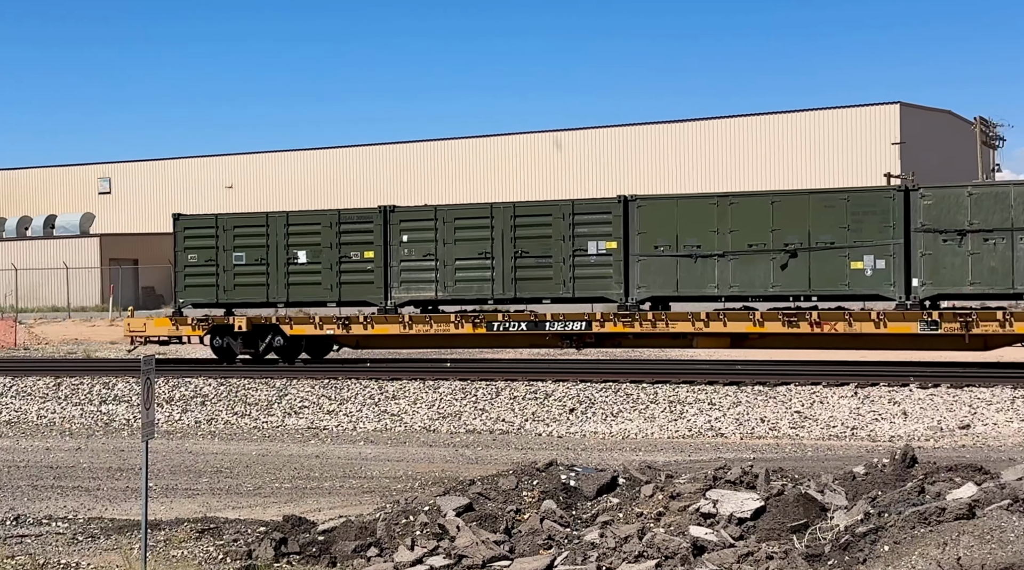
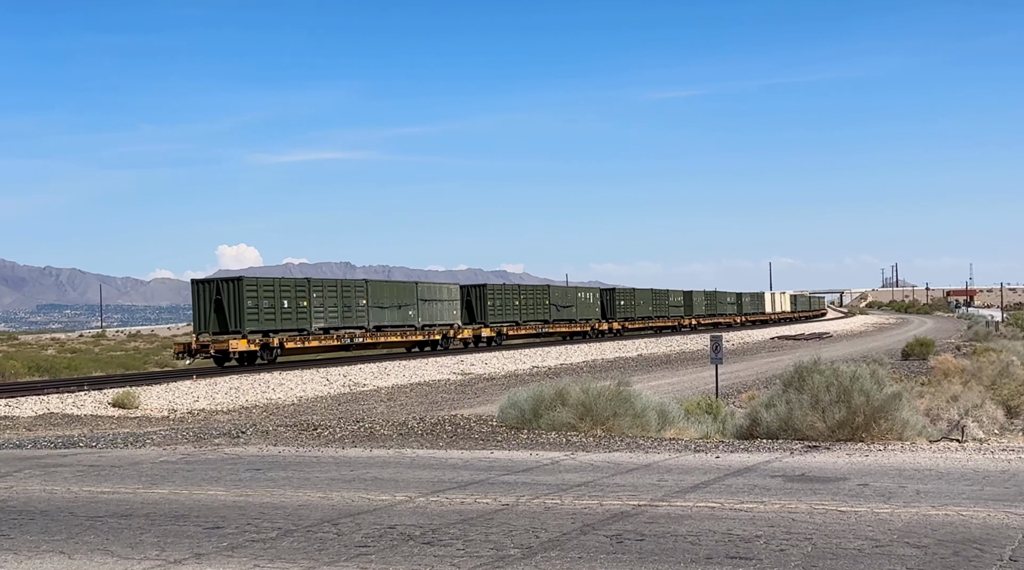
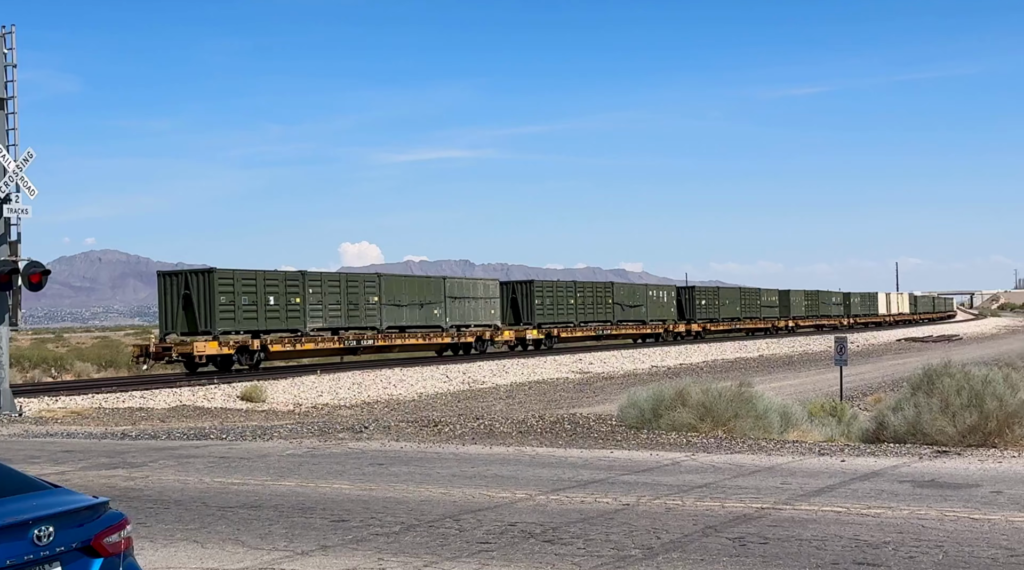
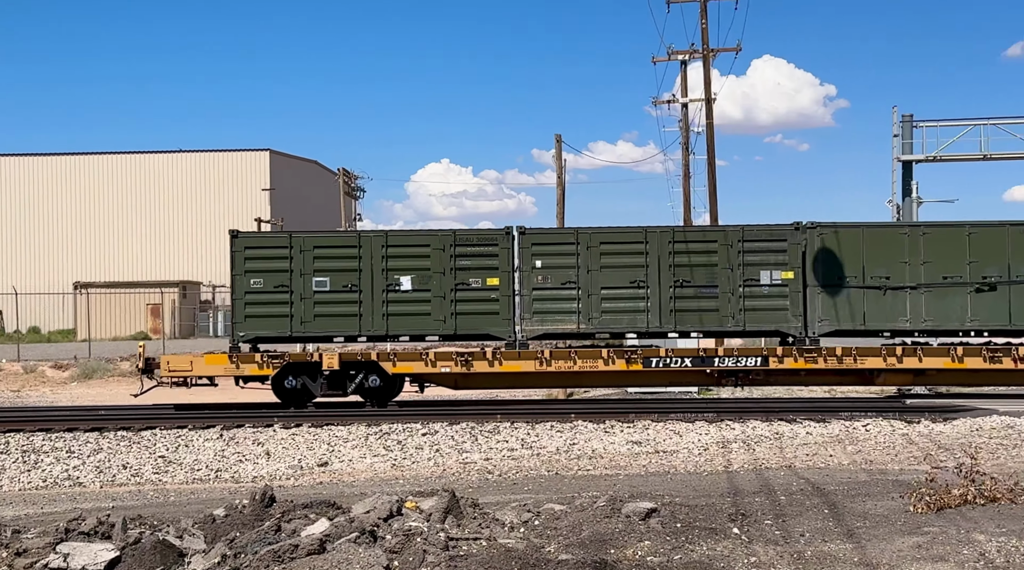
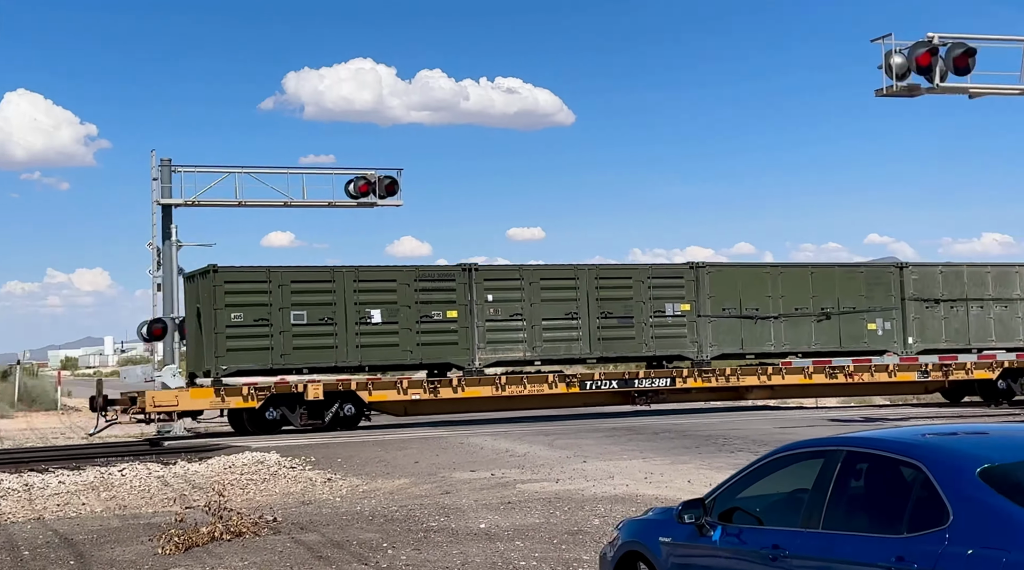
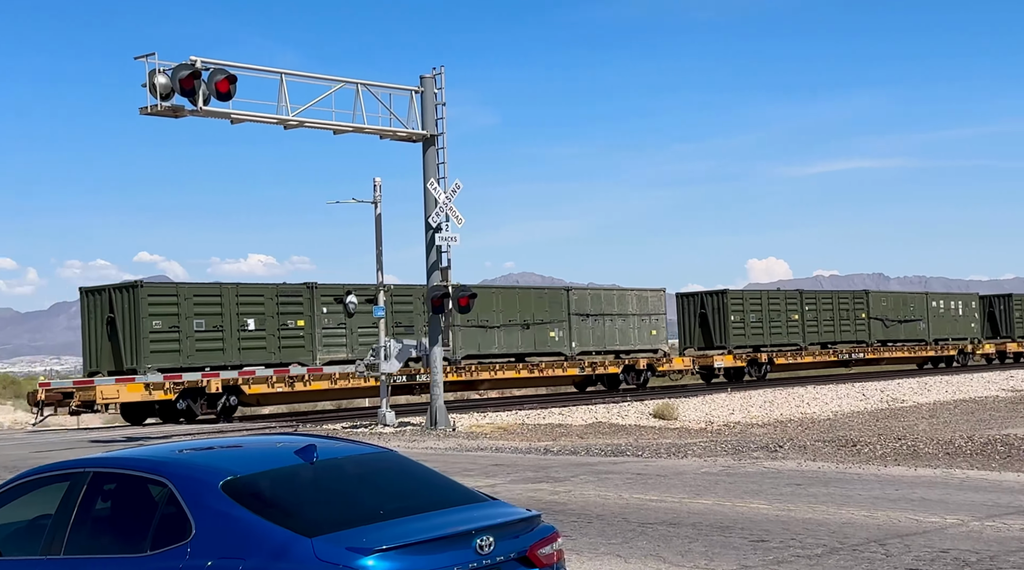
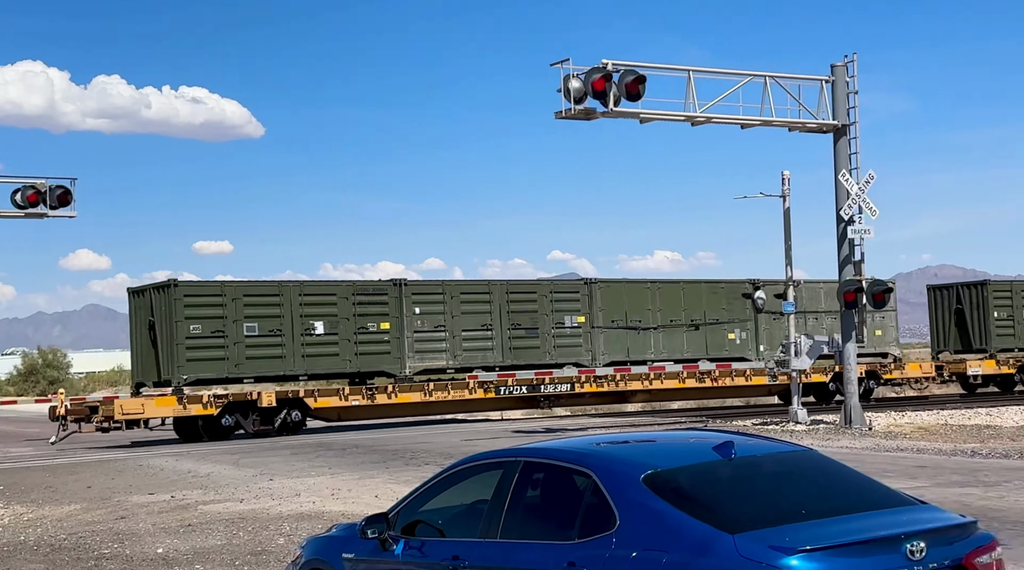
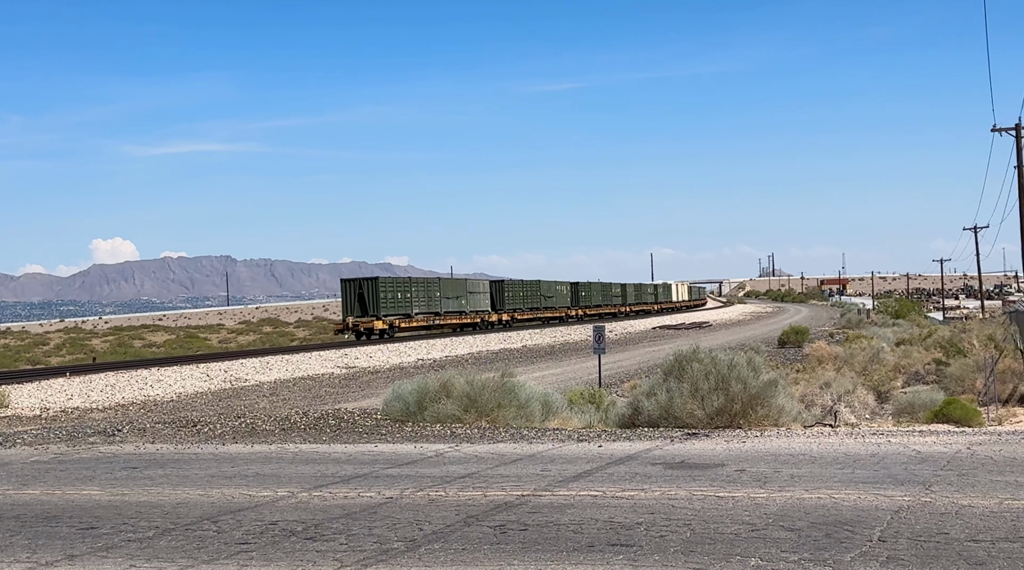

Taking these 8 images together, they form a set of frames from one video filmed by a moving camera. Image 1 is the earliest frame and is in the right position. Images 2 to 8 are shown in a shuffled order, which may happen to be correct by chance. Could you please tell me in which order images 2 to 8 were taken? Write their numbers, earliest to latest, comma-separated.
4, 5, 7, 6, 3, 2, 8
